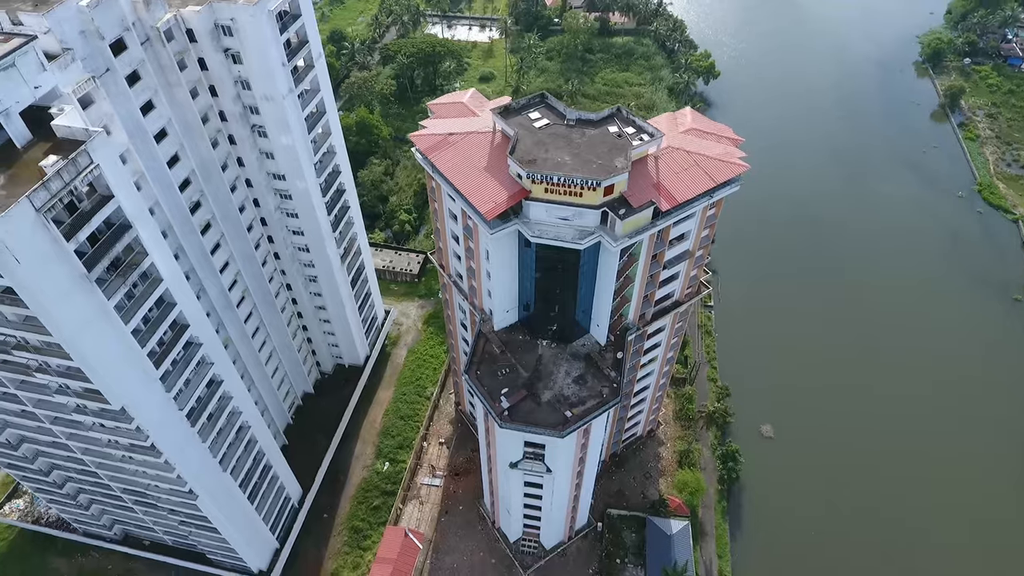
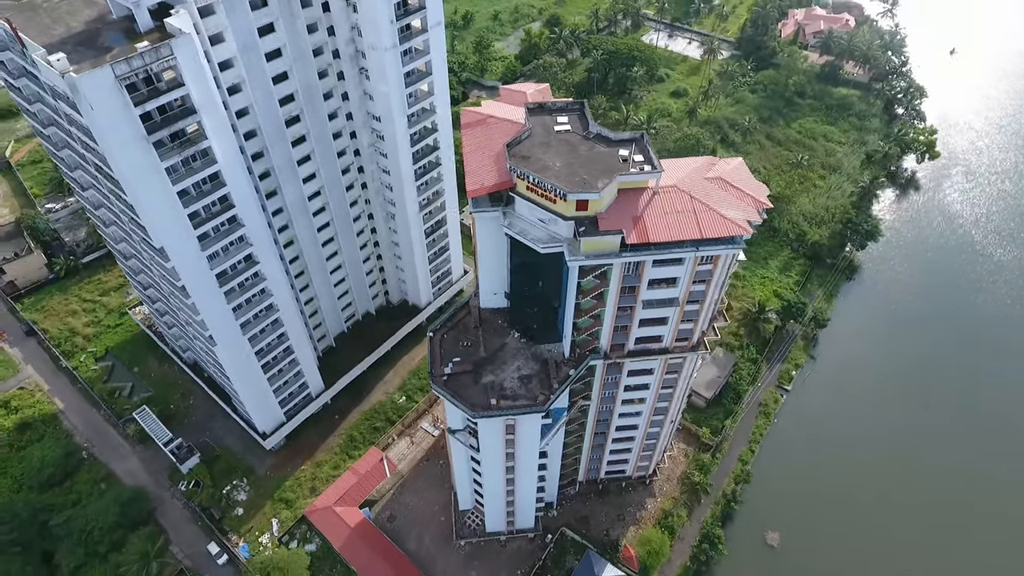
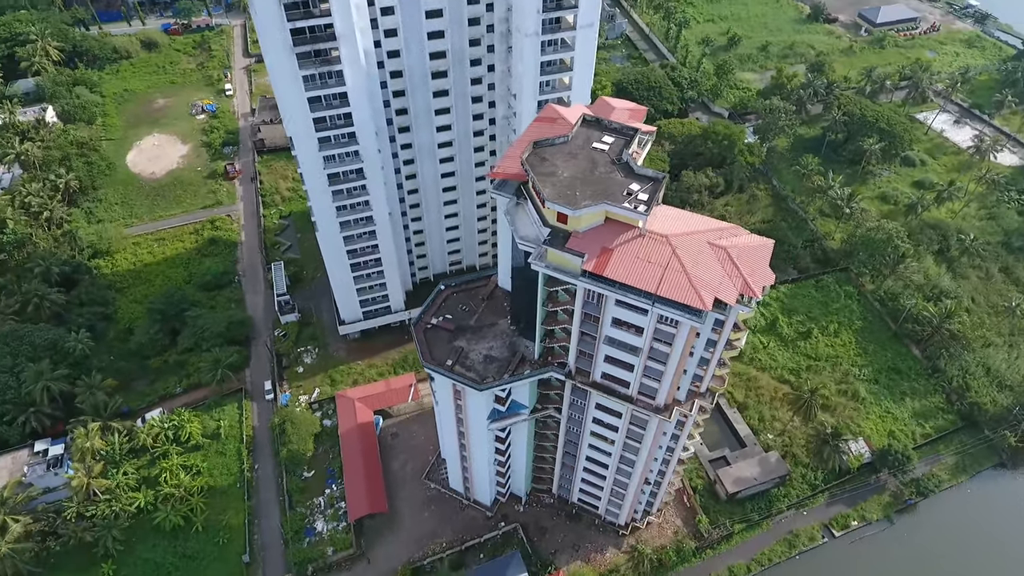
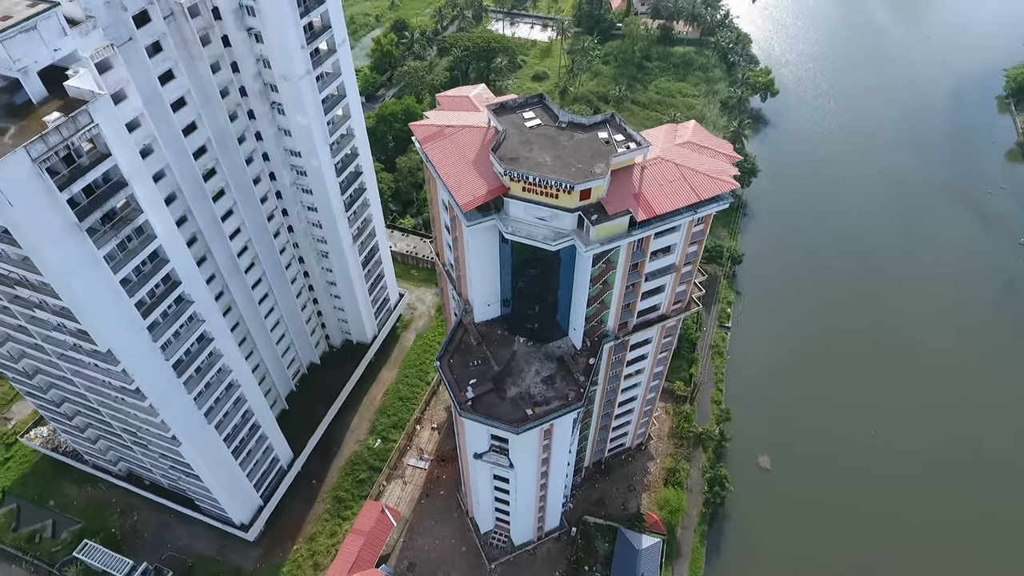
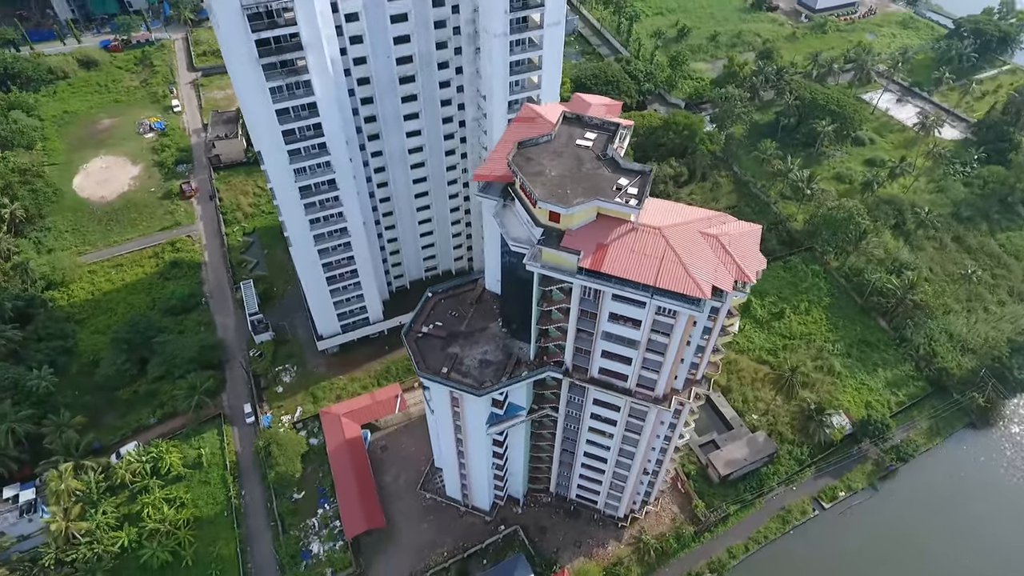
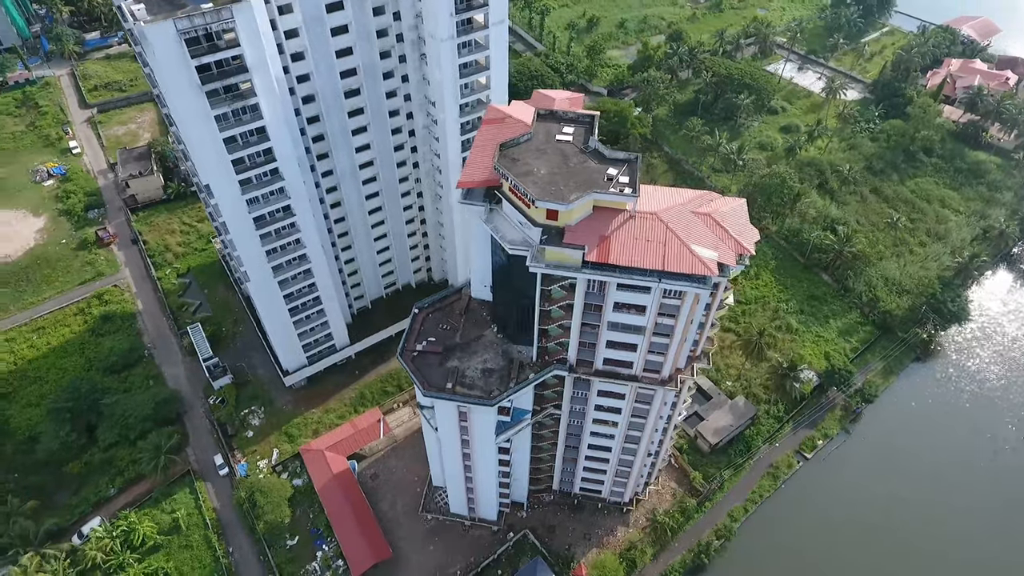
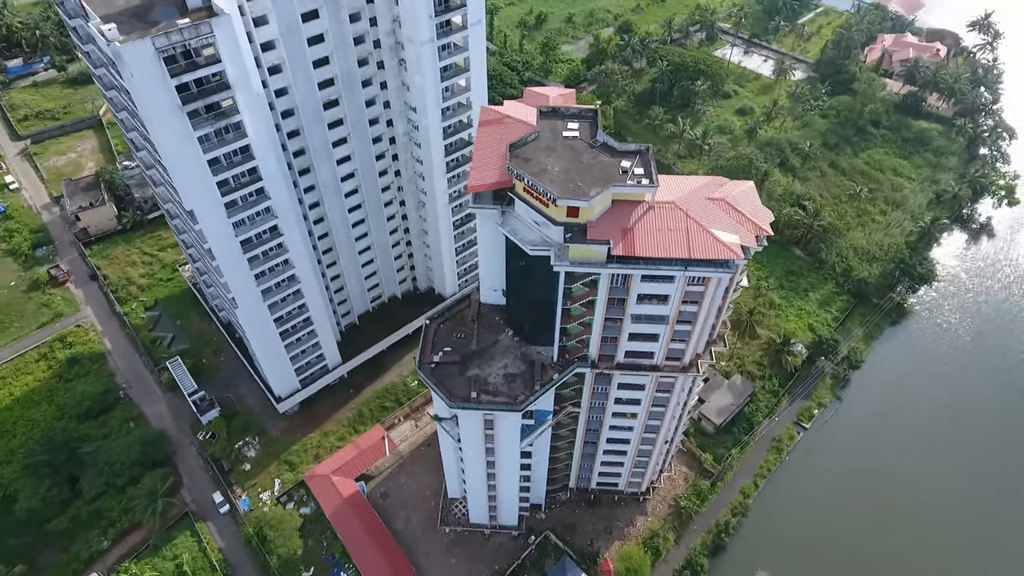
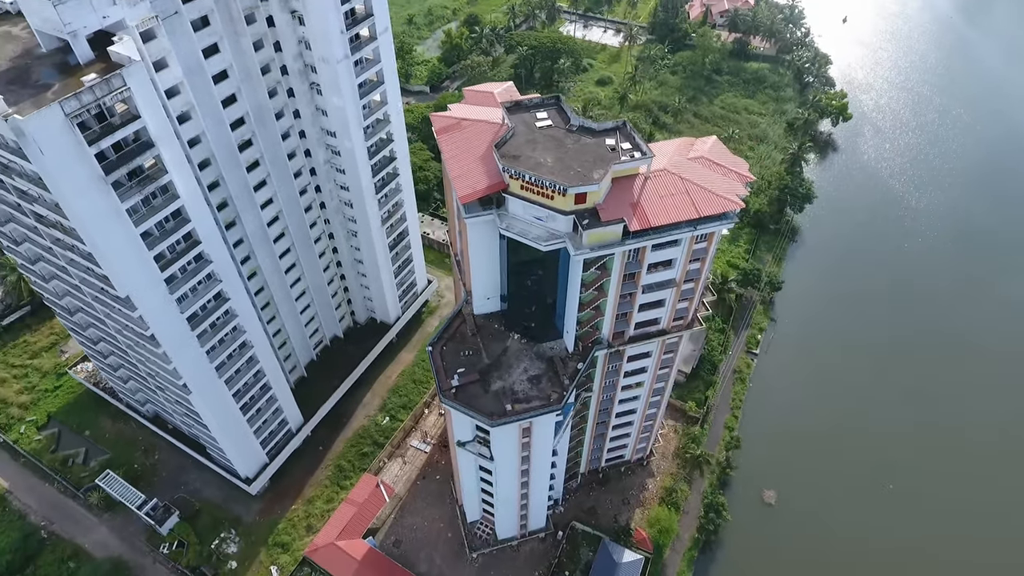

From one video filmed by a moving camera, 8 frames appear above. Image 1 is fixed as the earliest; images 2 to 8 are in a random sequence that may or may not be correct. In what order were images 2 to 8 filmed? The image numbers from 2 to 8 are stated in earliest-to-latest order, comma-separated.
4, 8, 2, 7, 6, 5, 3
